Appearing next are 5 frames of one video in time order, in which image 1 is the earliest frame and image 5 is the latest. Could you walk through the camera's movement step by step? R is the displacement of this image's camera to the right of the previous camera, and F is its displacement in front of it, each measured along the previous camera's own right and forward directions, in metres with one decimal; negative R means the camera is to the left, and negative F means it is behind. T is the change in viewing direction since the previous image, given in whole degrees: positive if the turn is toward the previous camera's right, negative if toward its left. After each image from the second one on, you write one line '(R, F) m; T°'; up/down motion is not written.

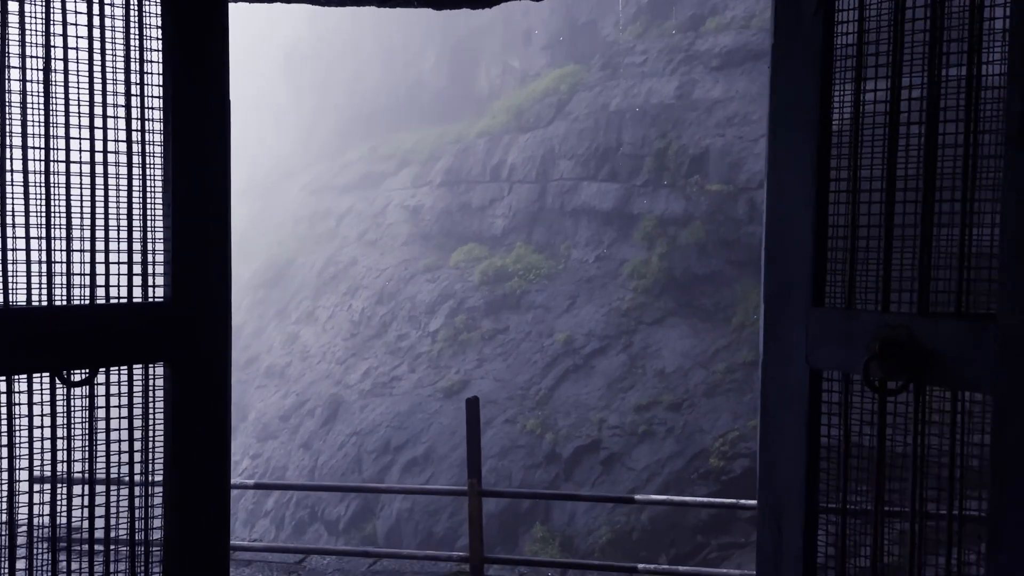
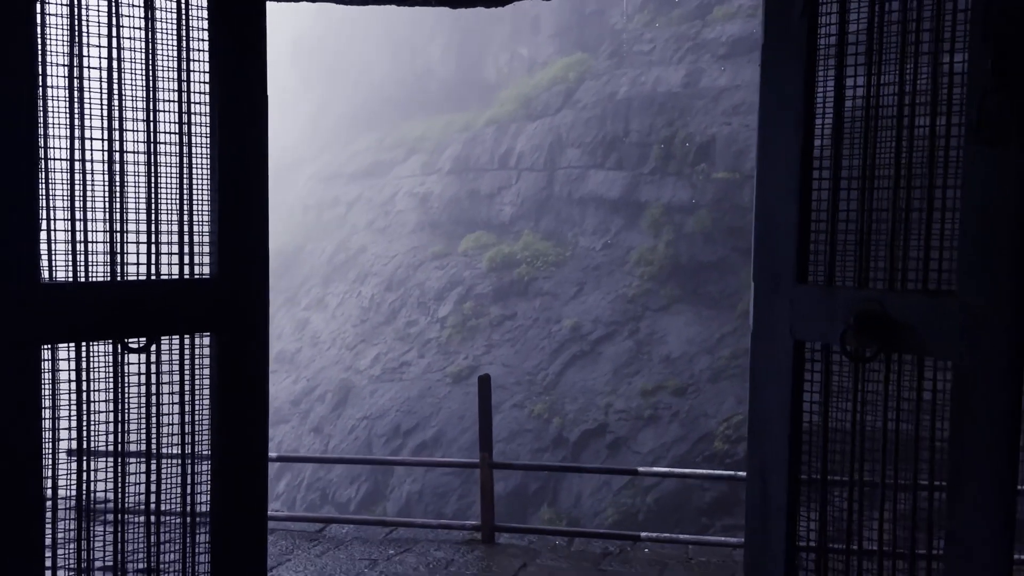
(0.0, -0.2) m; -1°
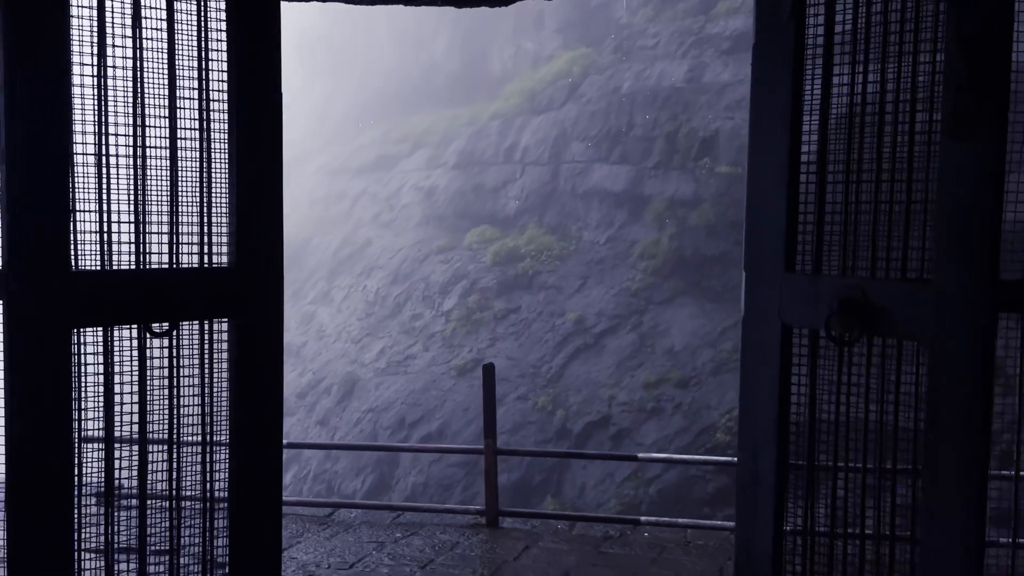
(0.0, -0.1) m; 0°
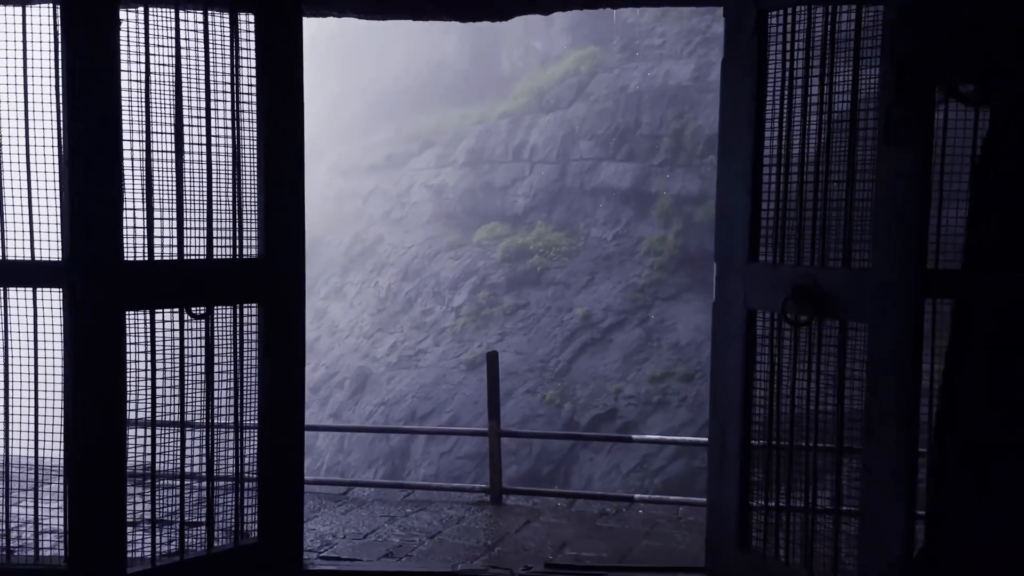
(0.0, -0.3) m; -1°
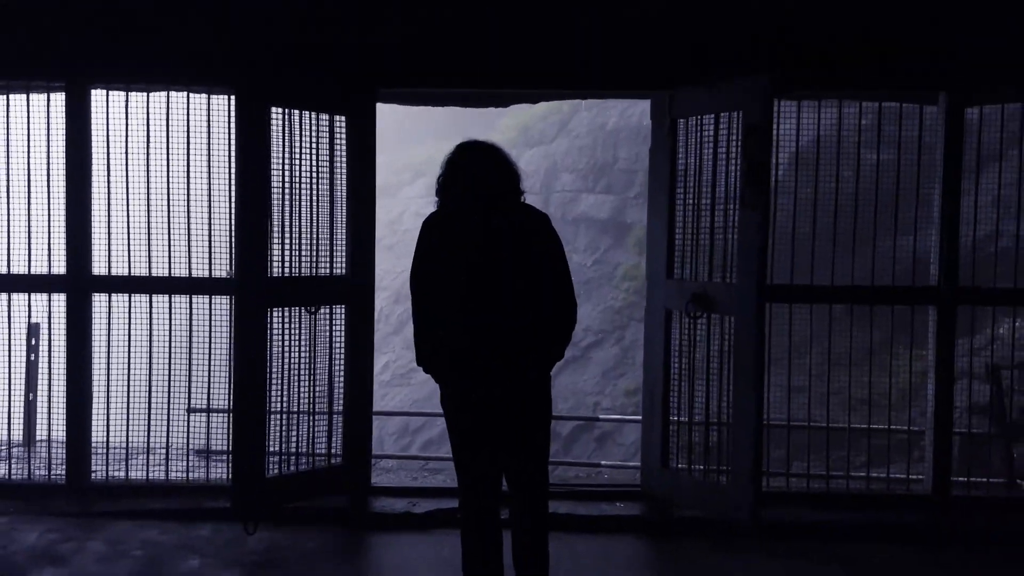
(-0.1, -1.4) m; +1°
